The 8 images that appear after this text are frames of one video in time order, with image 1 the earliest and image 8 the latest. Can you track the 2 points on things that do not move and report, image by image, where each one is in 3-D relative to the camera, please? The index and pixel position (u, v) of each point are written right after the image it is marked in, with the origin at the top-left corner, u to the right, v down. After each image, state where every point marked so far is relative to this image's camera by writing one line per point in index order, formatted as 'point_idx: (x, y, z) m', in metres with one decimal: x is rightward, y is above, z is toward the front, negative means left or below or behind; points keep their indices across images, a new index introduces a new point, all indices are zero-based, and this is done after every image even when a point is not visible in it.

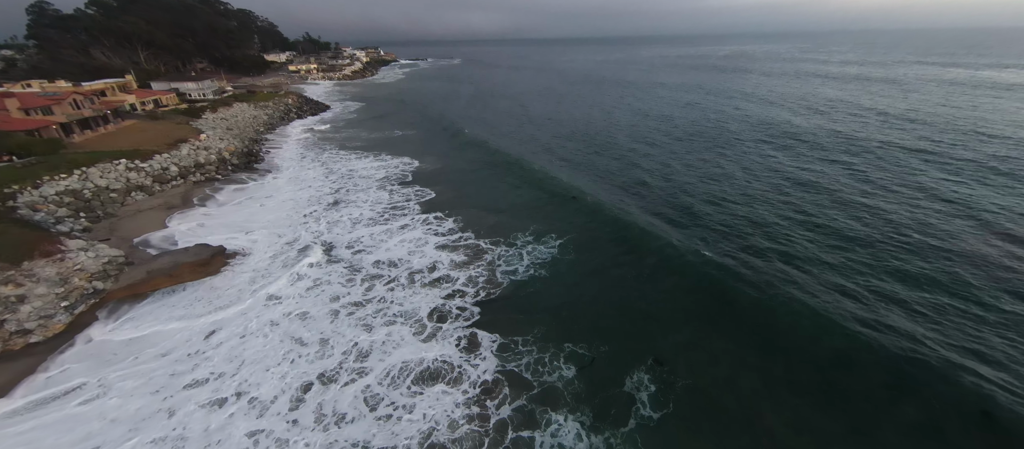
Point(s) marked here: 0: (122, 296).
0: (-19.5, -3.5, +18.6) m
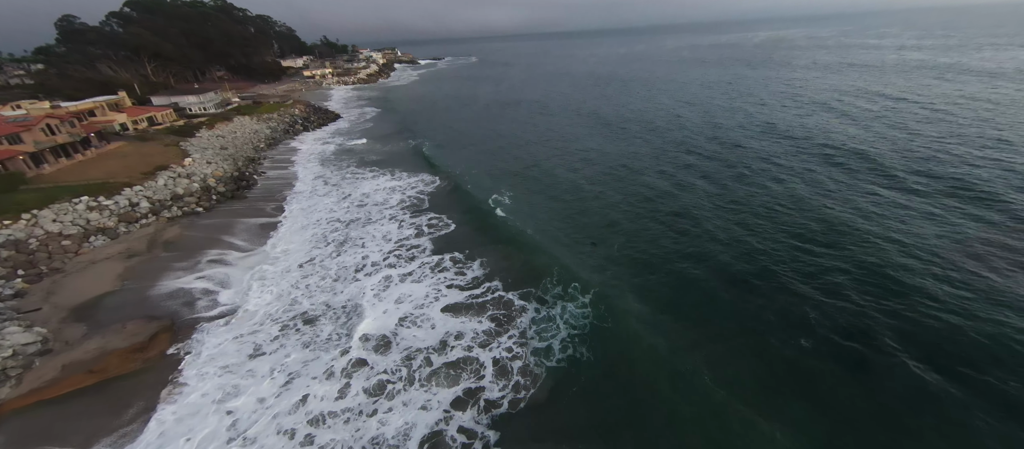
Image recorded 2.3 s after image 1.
0: (-18.3, -6.8, +13.8) m
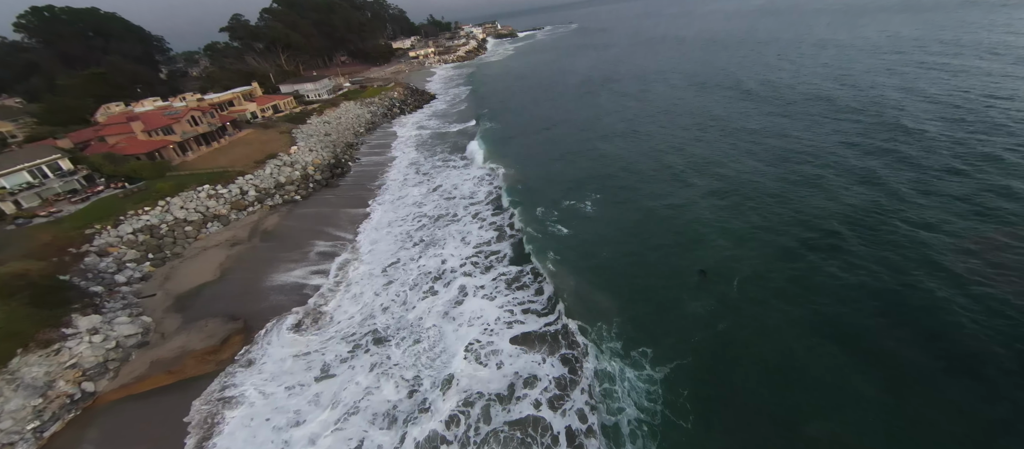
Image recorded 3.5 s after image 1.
0: (-15.8, -7.0, +14.7) m
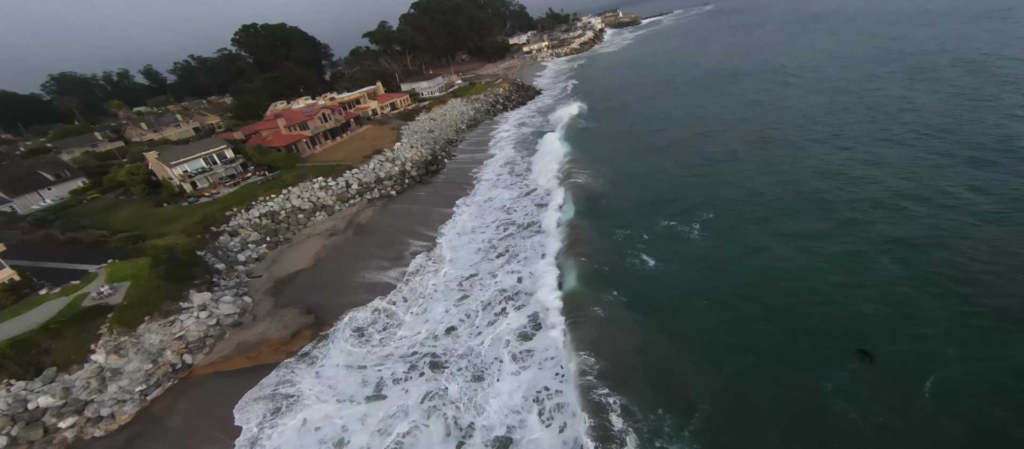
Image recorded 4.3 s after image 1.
0: (-13.6, -6.7, +16.4) m
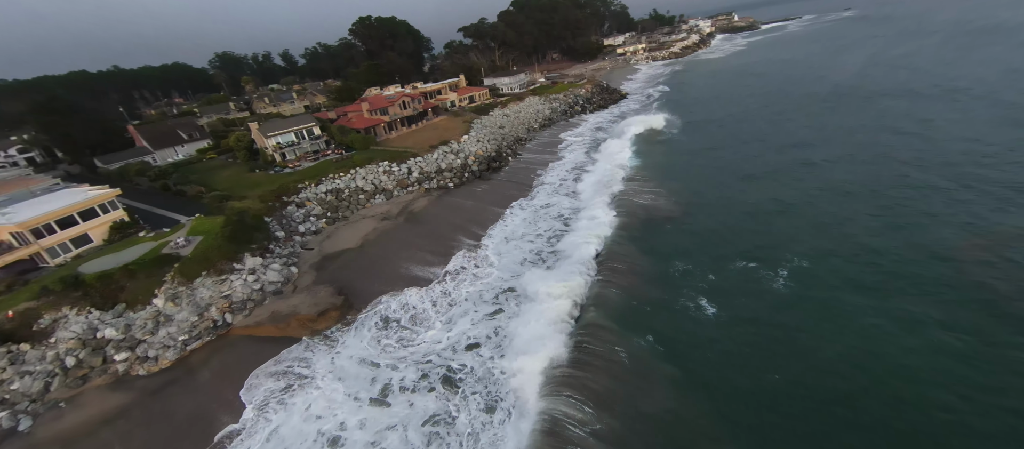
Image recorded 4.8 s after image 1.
0: (-12.8, -5.2, +17.2) m
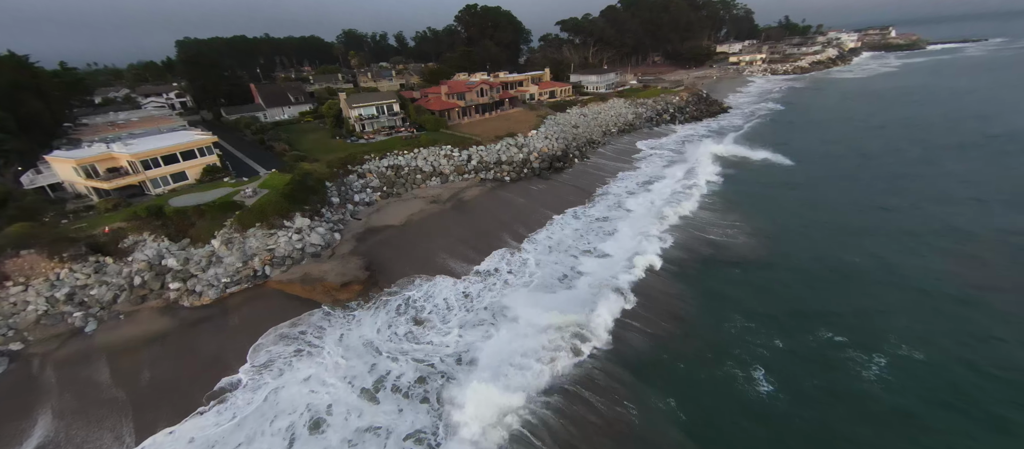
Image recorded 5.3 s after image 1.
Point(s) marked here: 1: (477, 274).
0: (-11.8, -3.2, +18.1) m
1: (-1.9, -2.6, +19.6) m
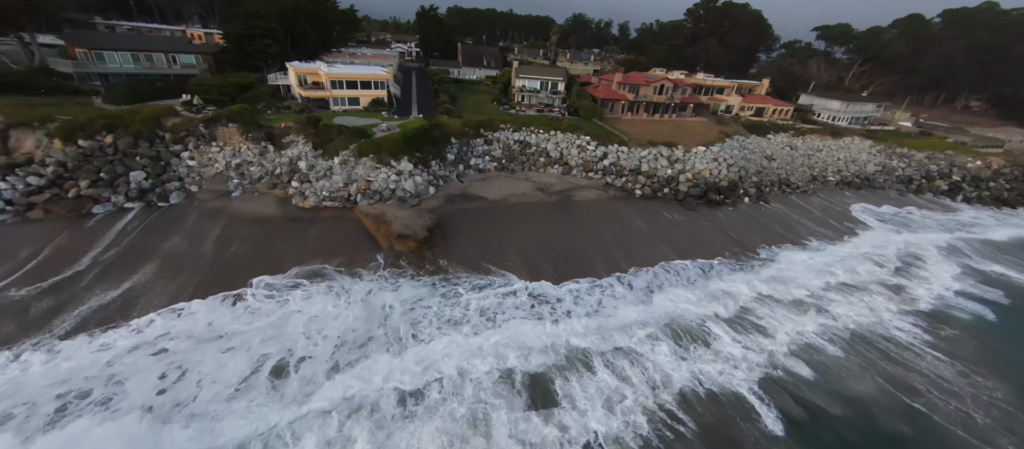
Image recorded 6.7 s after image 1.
0: (-8.3, +0.4, +19.2) m
1: (+0.8, -2.5, +16.4) m
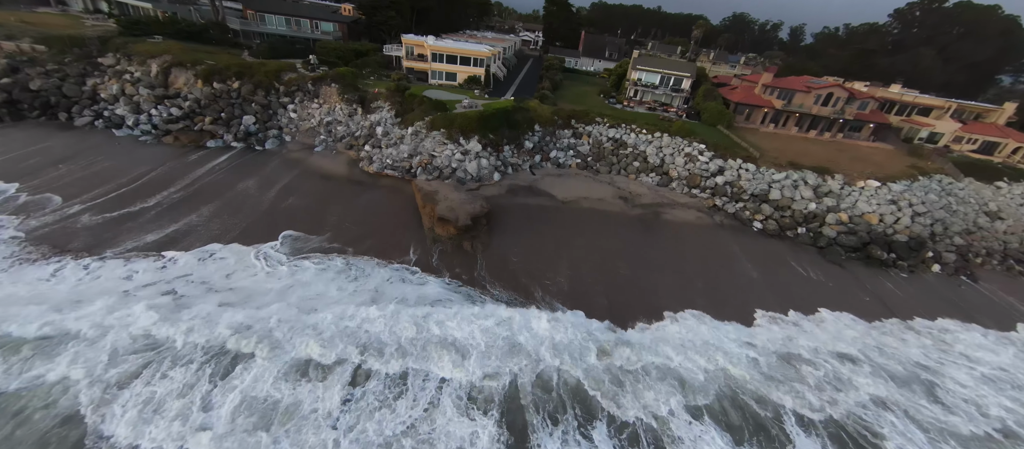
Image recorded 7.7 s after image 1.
0: (-5.2, +1.8, +18.1) m
1: (+2.0, -2.9, +12.9) m
